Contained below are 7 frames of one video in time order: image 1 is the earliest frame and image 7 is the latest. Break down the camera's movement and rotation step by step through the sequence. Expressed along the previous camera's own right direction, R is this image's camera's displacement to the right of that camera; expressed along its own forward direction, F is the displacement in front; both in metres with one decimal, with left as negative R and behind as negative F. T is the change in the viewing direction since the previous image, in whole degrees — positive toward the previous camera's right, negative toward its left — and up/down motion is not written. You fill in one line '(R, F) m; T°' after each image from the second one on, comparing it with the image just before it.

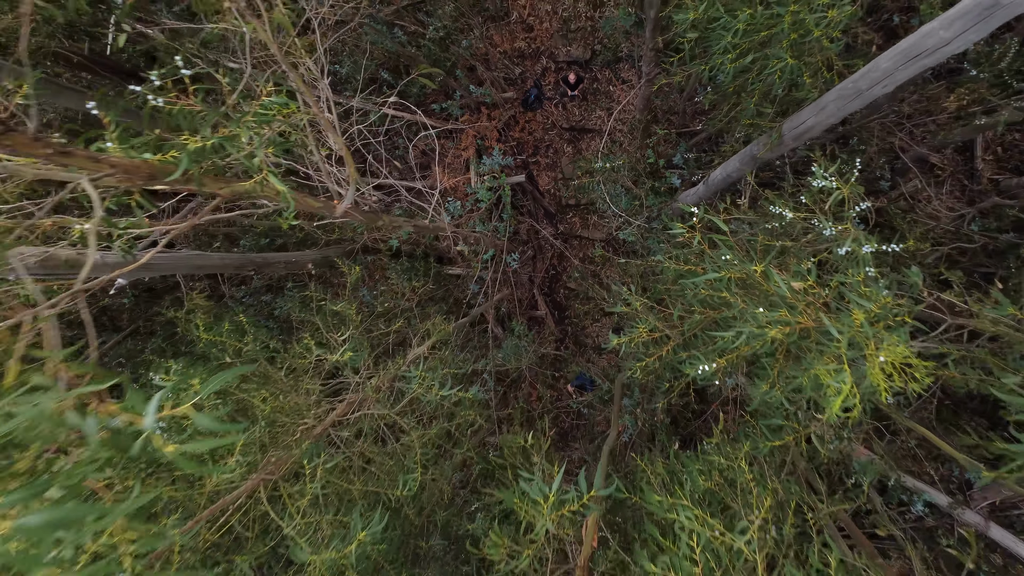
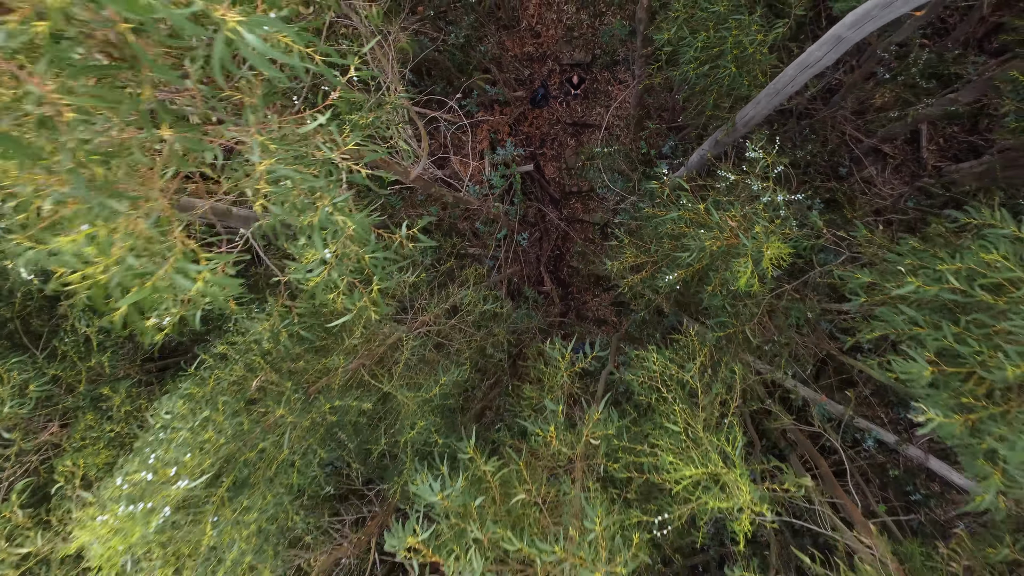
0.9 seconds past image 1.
(-0.2, -0.9) m; 0°
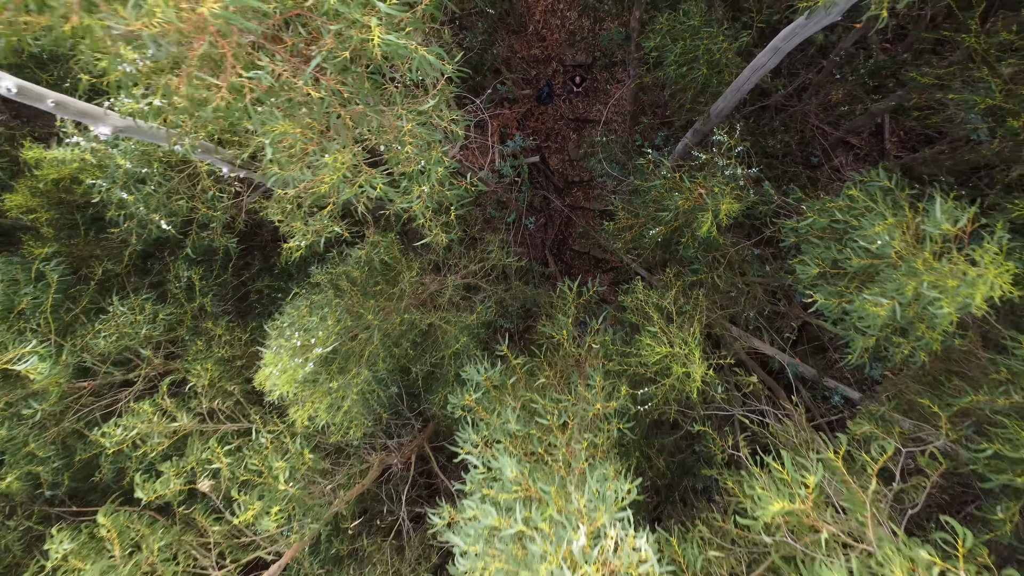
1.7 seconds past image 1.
(-0.2, -0.8) m; 0°
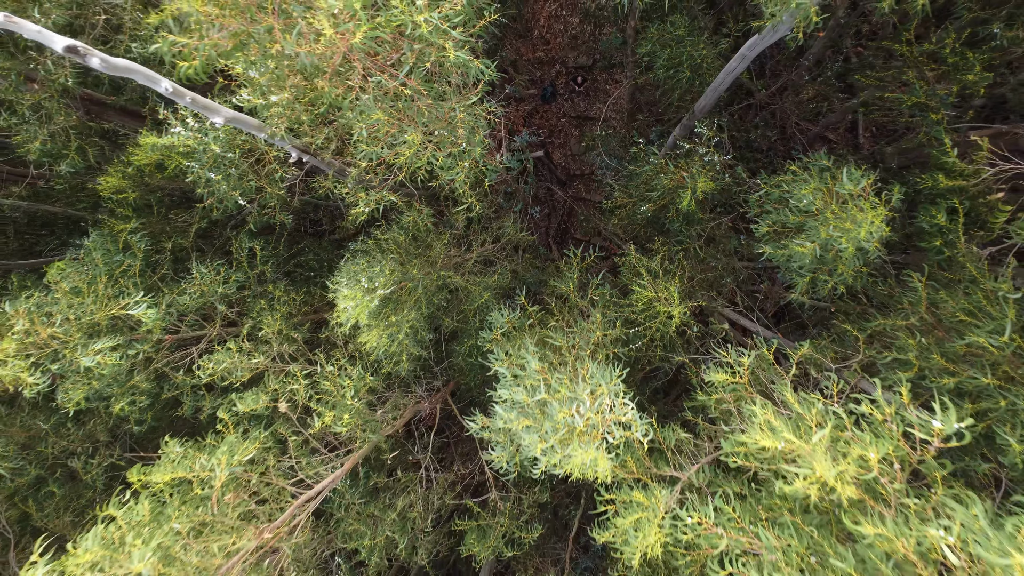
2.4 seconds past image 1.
(-0.1, -0.7) m; 0°
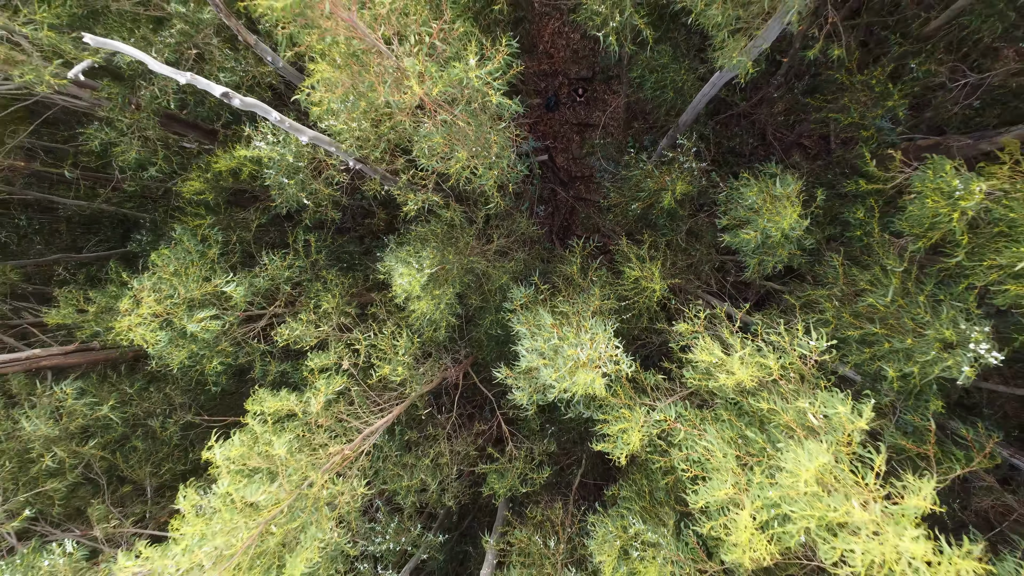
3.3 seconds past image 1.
(-0.2, -0.9) m; 0°
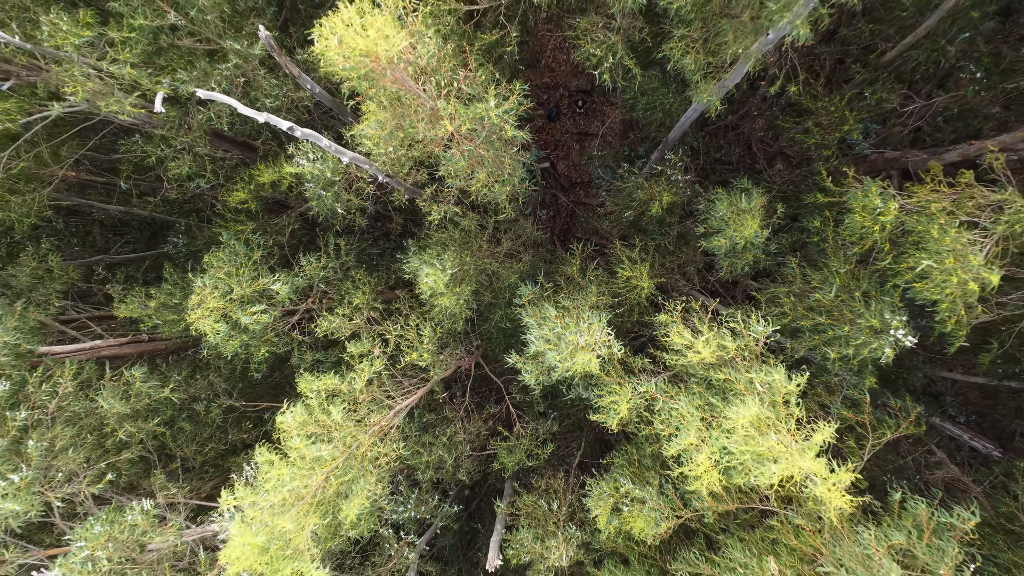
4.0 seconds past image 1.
(-0.1, -0.7) m; 0°
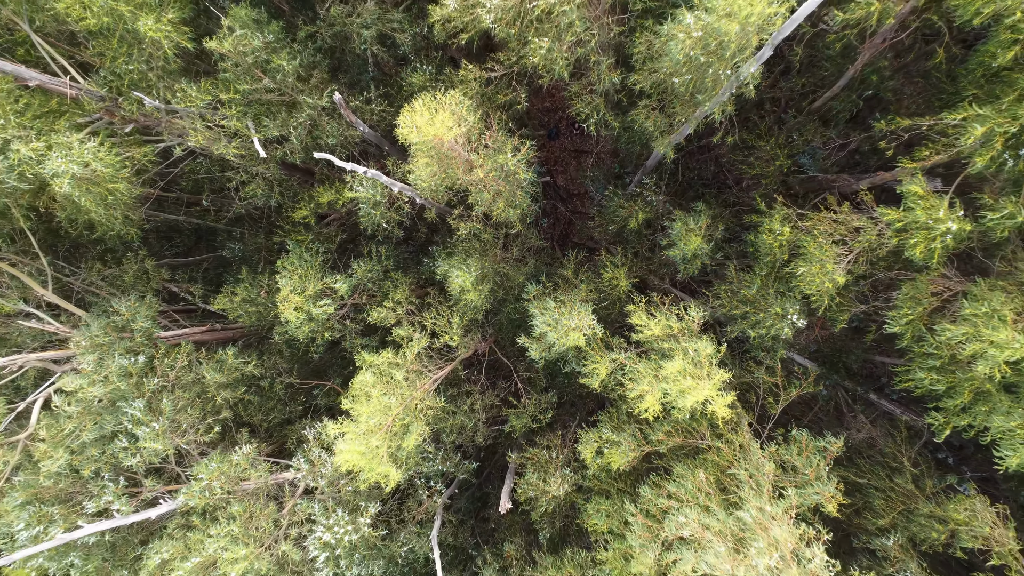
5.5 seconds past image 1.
(-0.1, -1.5) m; 0°
